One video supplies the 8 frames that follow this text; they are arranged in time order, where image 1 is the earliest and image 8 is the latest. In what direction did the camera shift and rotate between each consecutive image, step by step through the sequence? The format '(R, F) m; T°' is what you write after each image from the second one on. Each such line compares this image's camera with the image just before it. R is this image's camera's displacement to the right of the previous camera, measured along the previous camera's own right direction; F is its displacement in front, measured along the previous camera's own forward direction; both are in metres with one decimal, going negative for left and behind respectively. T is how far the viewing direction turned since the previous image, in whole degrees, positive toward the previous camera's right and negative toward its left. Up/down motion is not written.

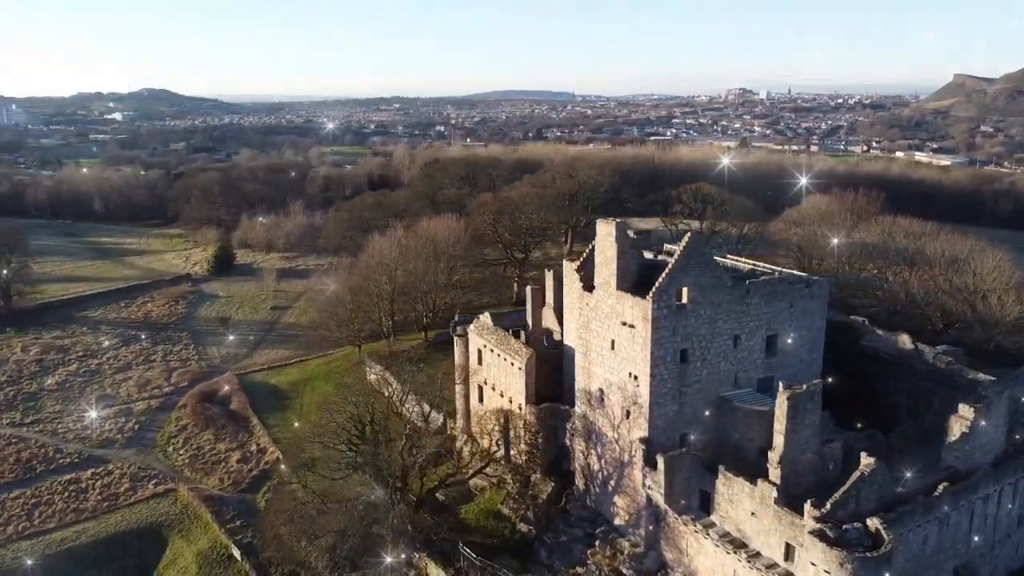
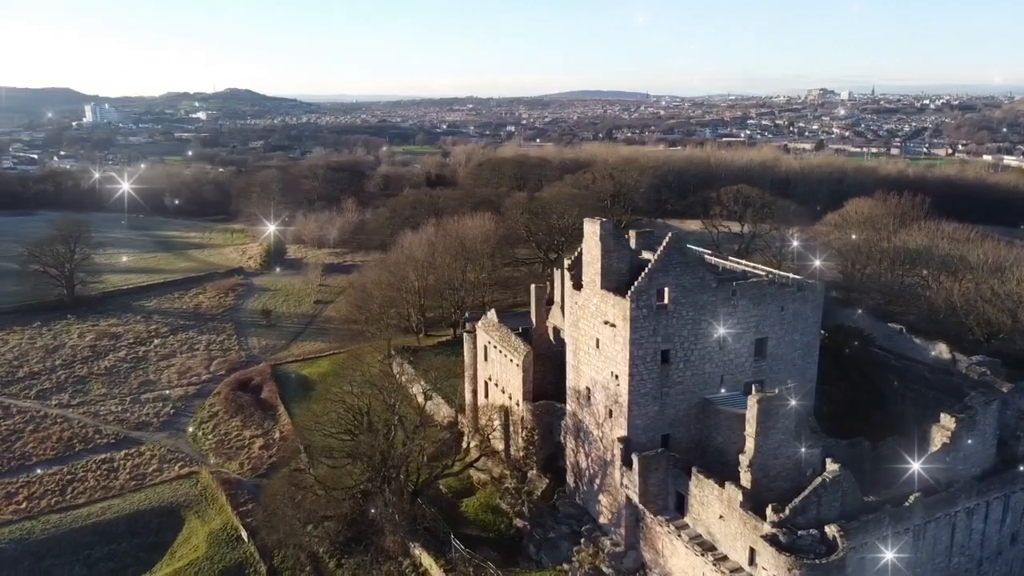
(+2.4, -0.2) m; -5°
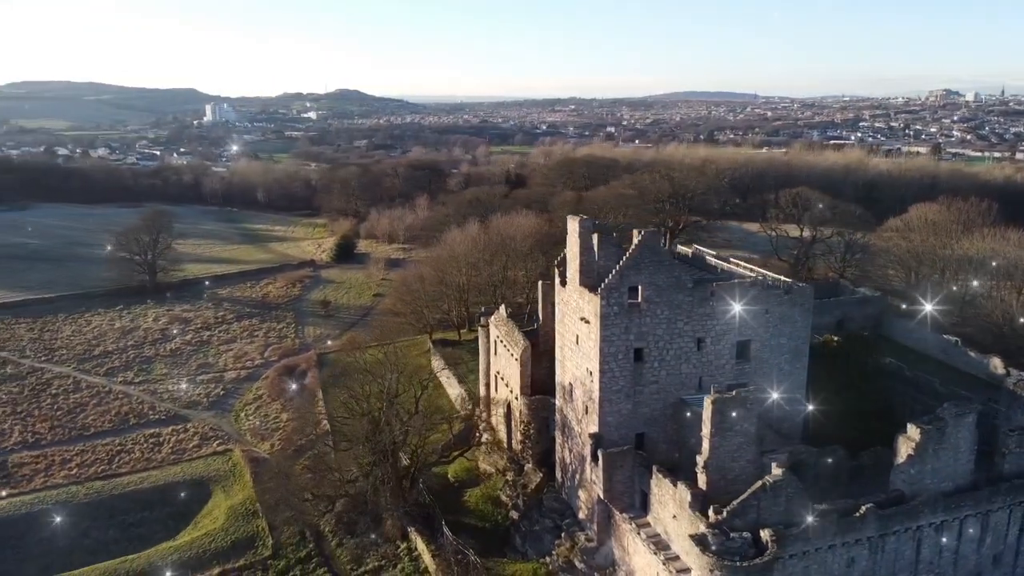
(+3.4, -0.3) m; -7°
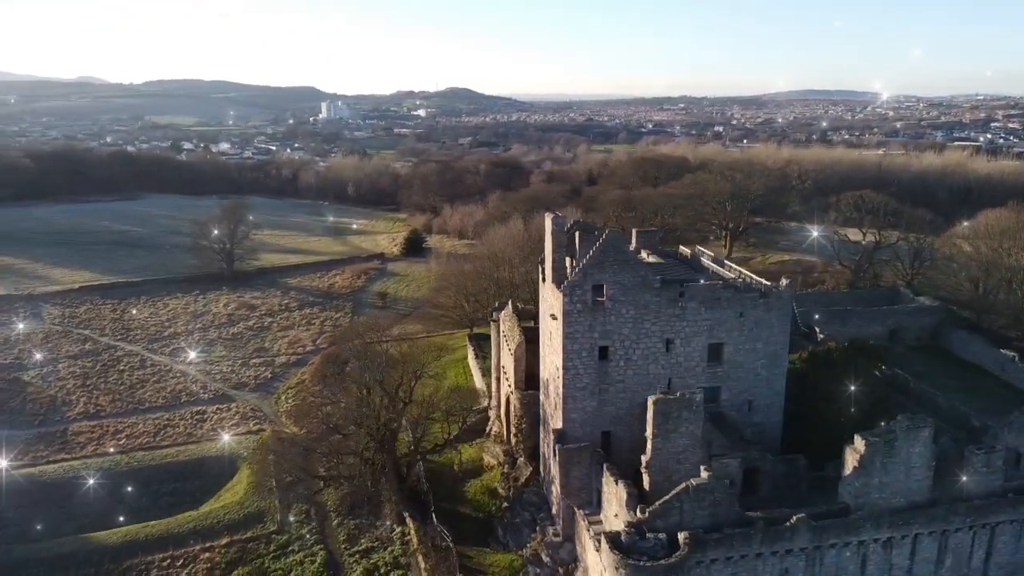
(+3.7, -0.2) m; -7°
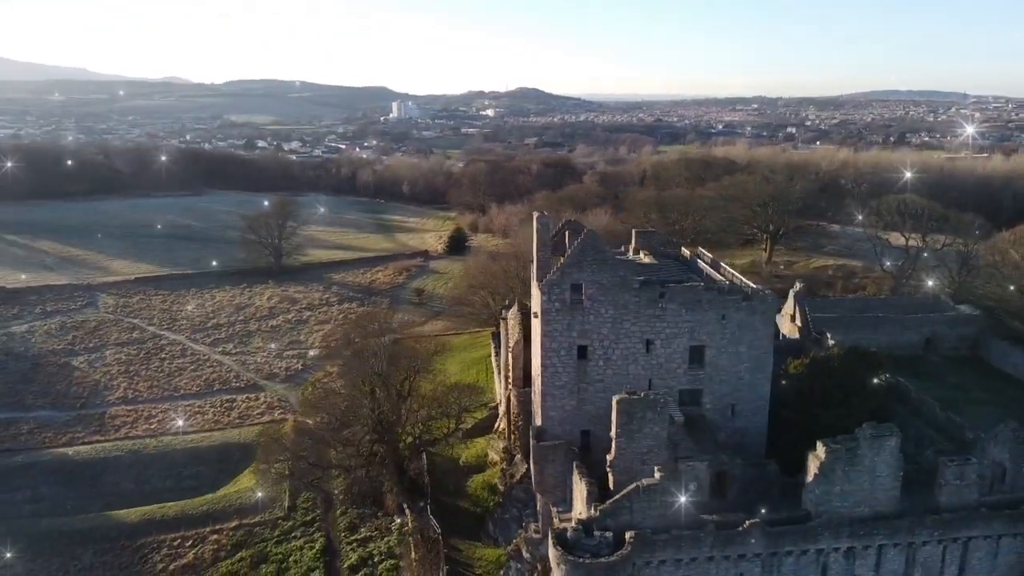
(+2.4, -0.2) m; -5°
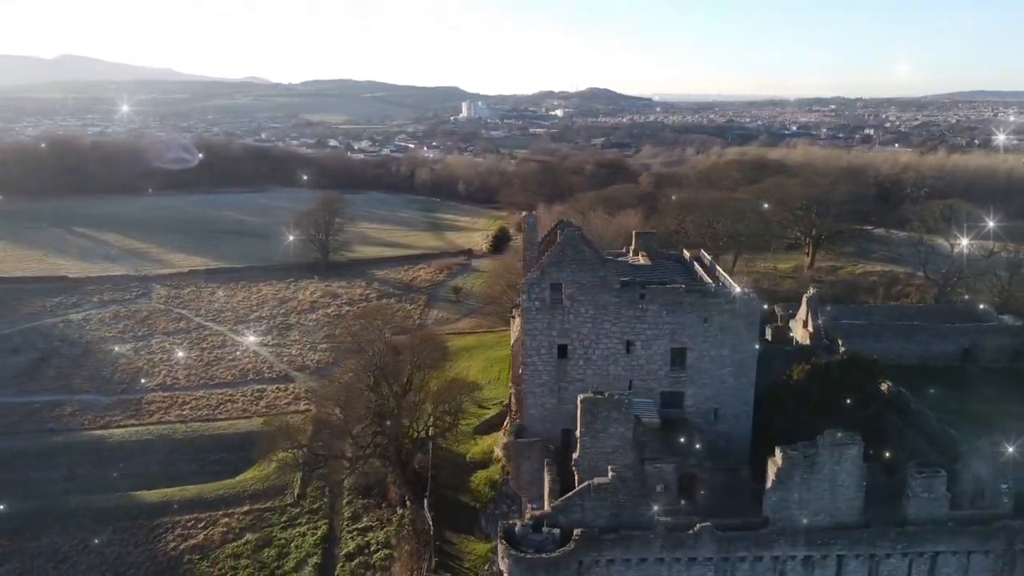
(+2.4, -0.2) m; -5°
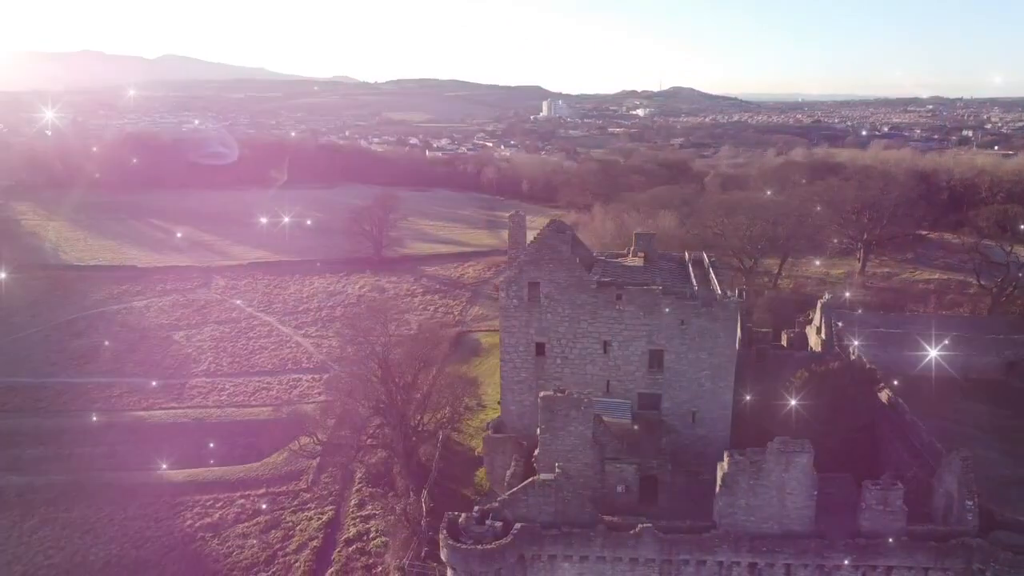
(+2.7, -0.2) m; -6°
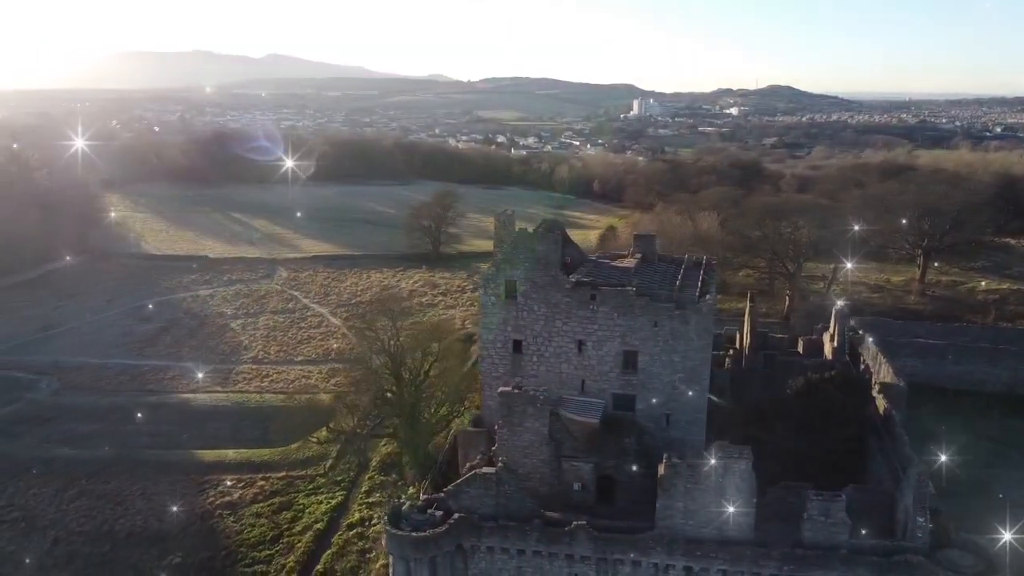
(+3.1, -0.2) m; -6°
